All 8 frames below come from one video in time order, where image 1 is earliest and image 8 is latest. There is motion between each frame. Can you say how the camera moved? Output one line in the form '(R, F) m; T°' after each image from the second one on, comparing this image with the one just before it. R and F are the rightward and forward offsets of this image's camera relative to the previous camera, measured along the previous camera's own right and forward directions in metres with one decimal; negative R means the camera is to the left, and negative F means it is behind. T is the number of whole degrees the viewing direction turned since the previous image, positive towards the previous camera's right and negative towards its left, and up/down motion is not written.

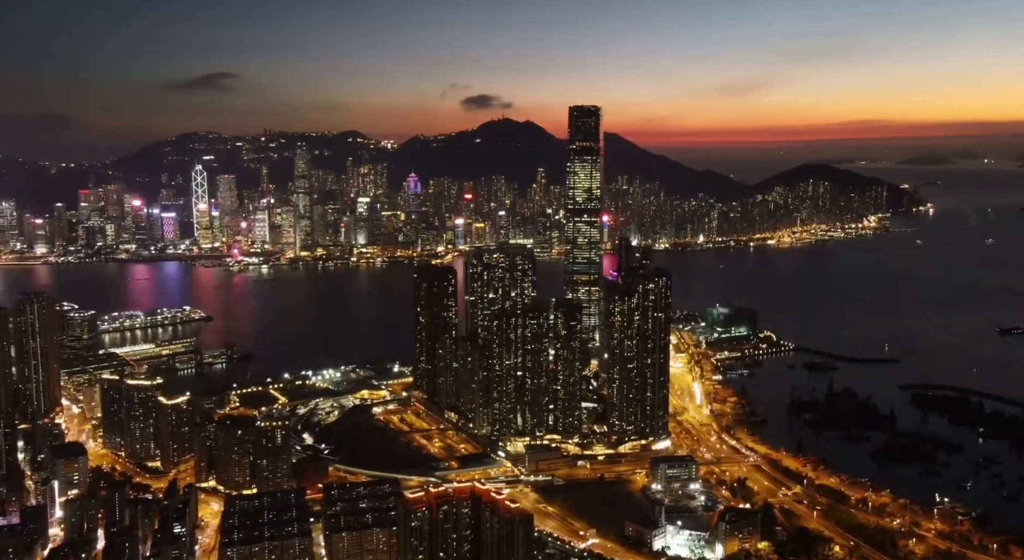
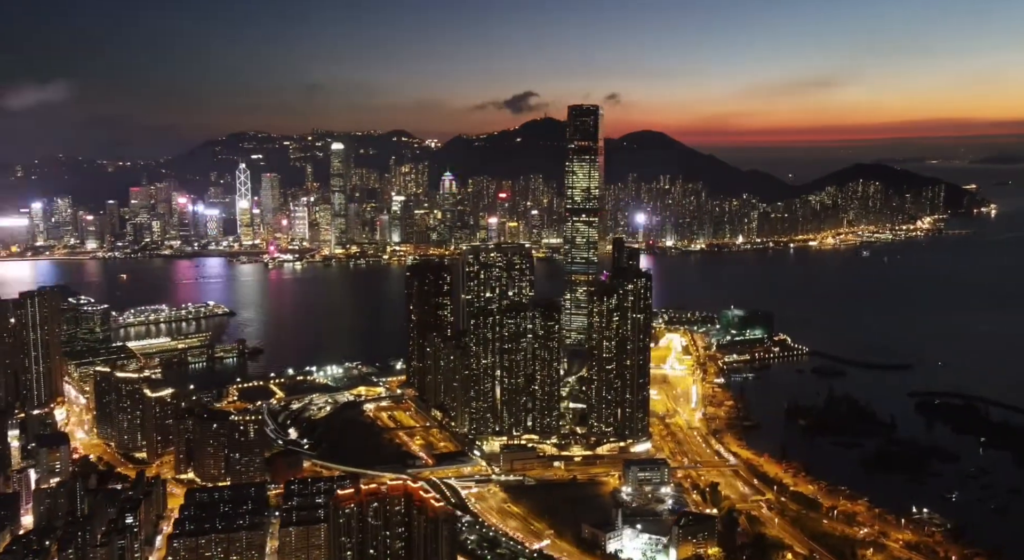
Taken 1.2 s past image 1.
(+0.5, 0.0) m; -3°
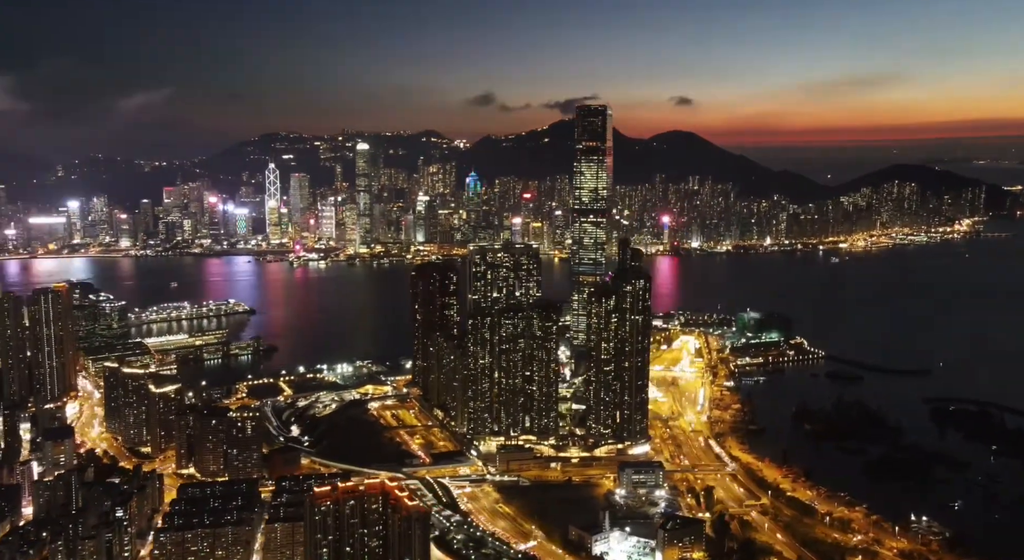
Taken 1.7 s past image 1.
(+0.2, 0.0) m; -2°
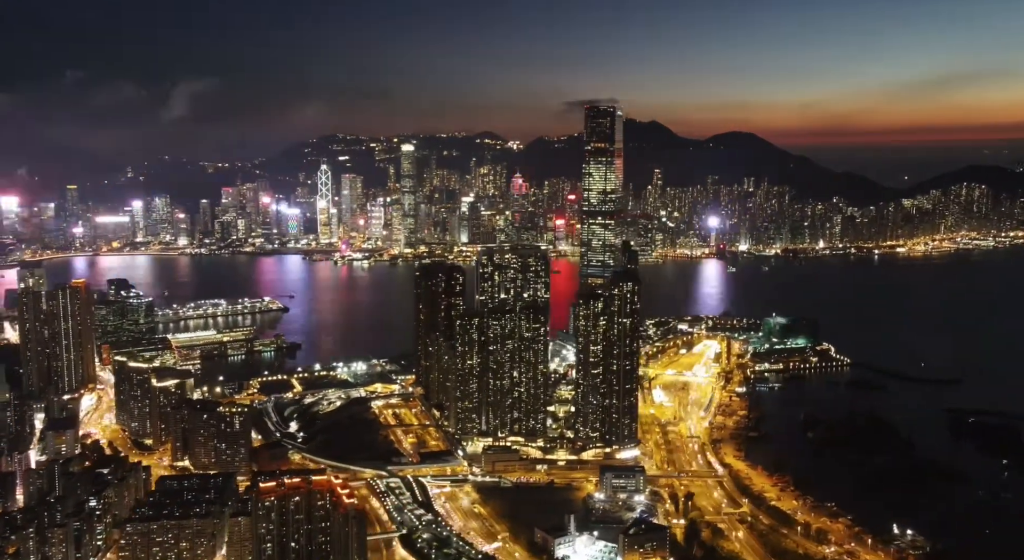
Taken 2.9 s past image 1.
(+0.5, 0.0) m; -4°
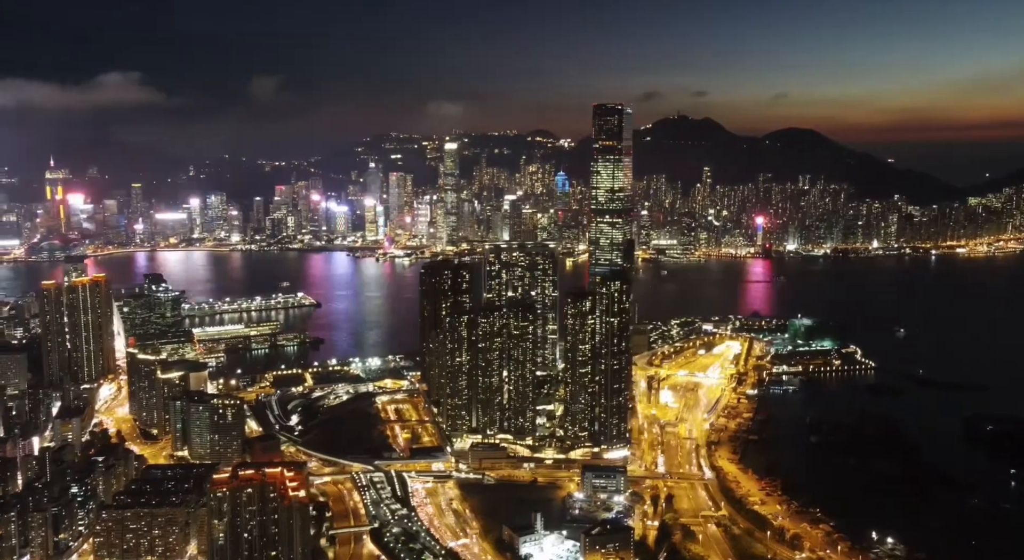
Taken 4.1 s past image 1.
(+0.4, 0.0) m; -4°
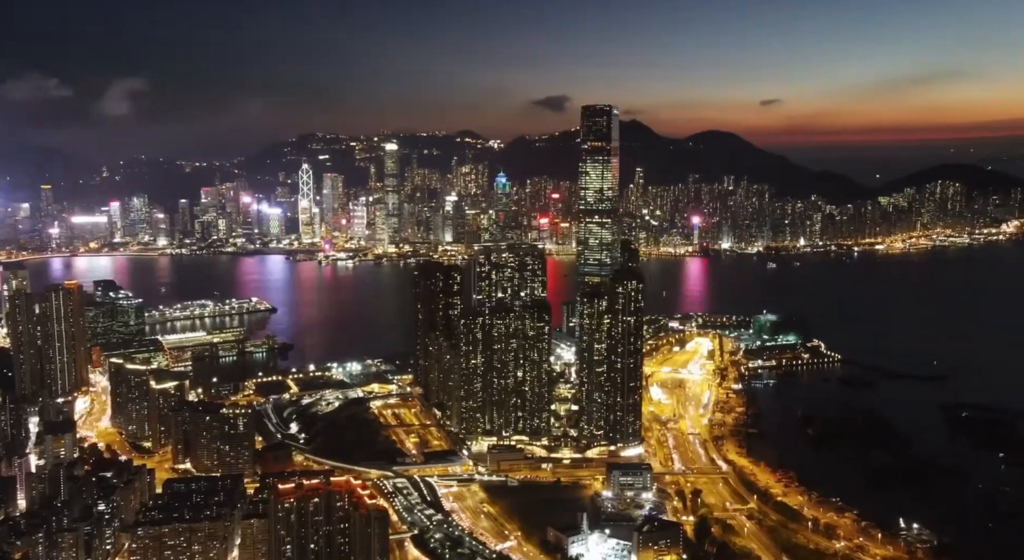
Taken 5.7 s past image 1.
(-0.6, 0.0) m; +5°
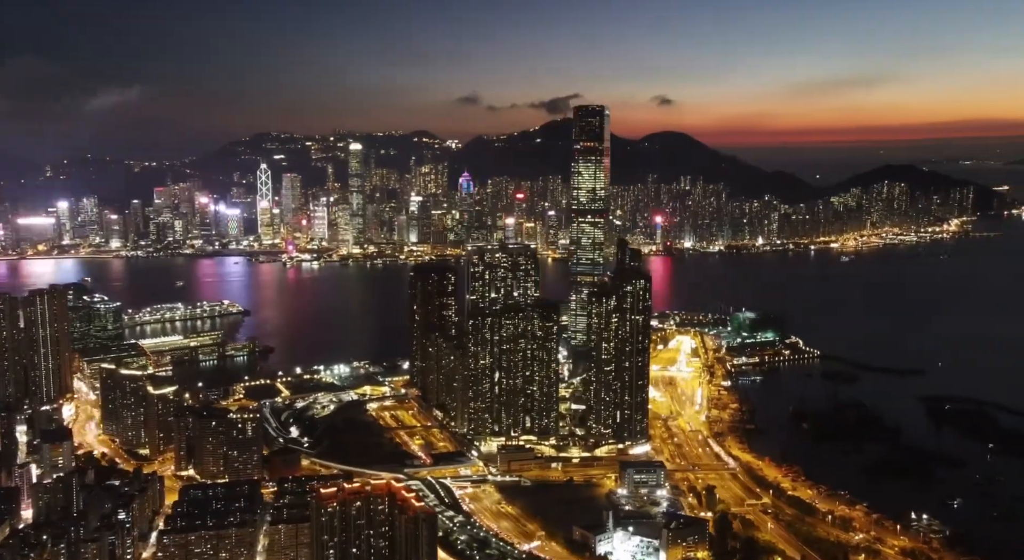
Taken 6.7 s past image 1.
(-0.4, 0.0) m; +3°
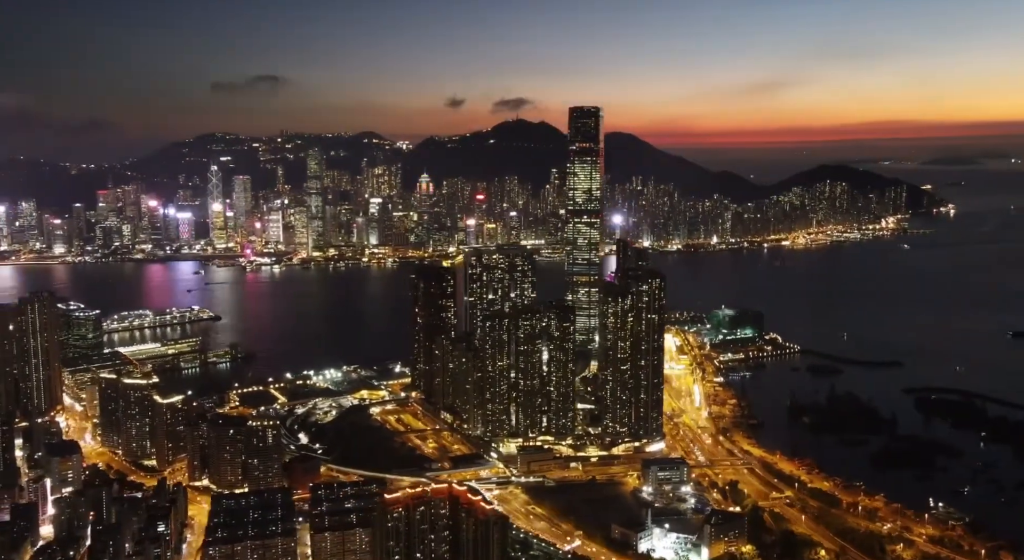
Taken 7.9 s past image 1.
(-0.5, 0.0) m; +4°
